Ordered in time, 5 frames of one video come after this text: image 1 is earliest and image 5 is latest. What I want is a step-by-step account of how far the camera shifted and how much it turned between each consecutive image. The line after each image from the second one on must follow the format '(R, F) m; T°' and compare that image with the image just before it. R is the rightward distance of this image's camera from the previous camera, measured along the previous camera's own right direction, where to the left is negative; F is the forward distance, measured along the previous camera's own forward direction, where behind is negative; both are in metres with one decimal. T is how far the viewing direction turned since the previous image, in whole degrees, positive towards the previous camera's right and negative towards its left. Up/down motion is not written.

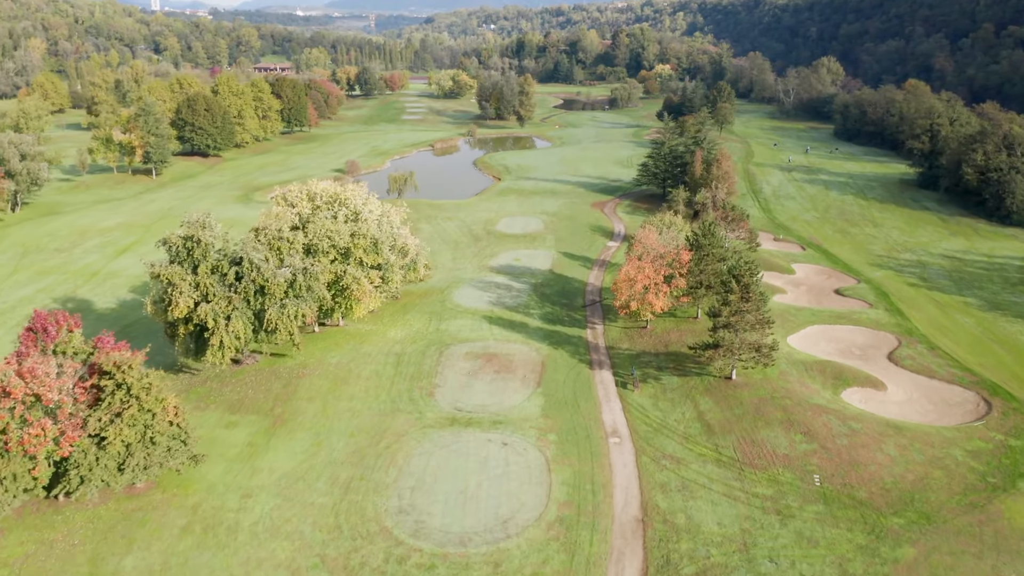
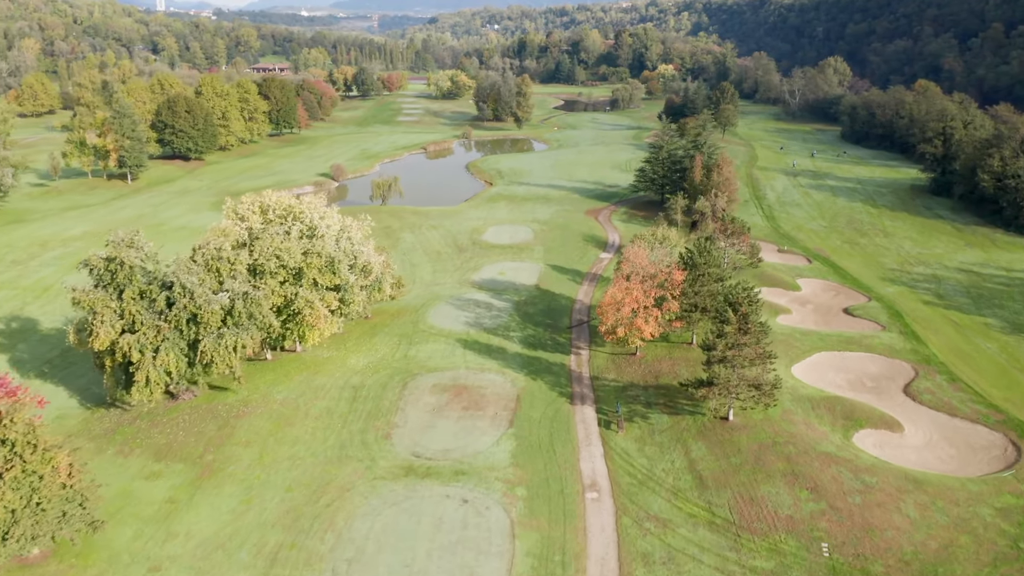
(+1.3, +4.1) m; 0°
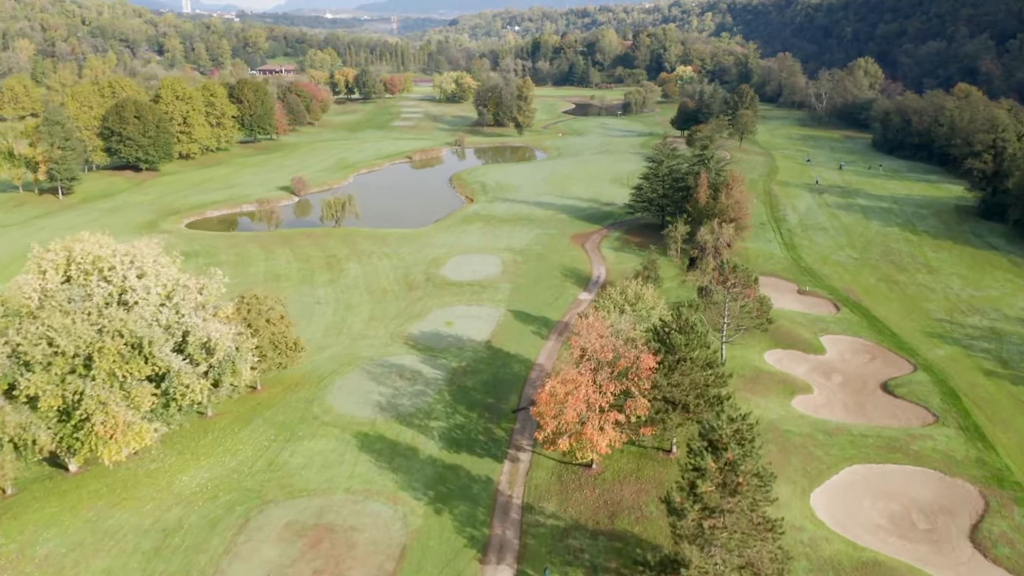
(+3.7, +11.0) m; -2°
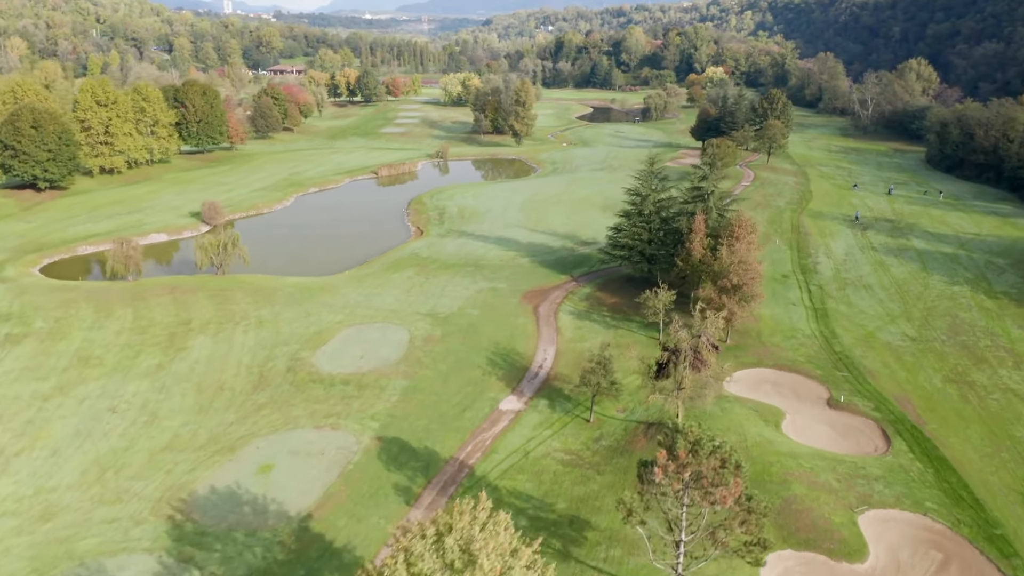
(+5.7, +16.1) m; -2°
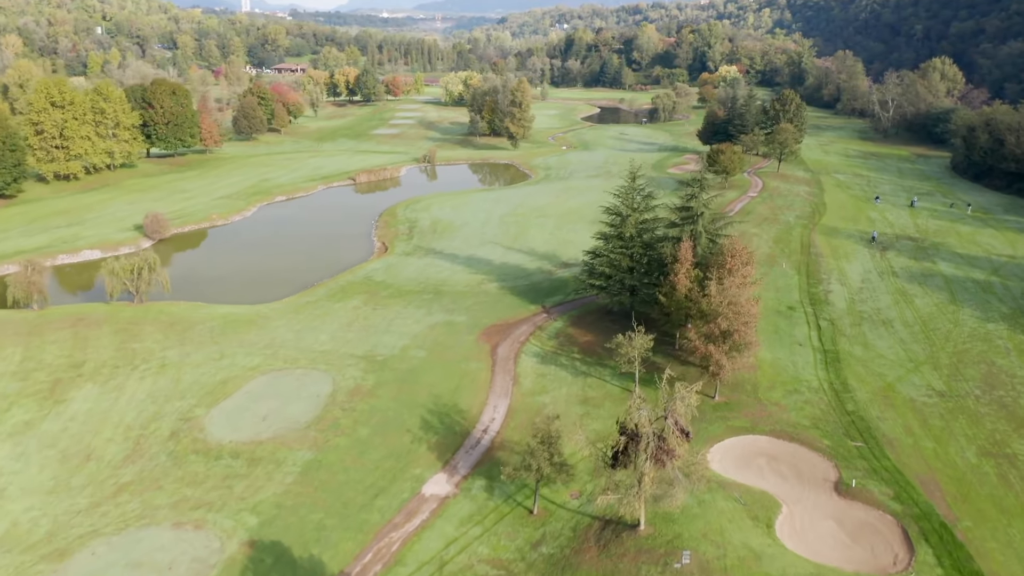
(+2.8, +6.8) m; -1°
